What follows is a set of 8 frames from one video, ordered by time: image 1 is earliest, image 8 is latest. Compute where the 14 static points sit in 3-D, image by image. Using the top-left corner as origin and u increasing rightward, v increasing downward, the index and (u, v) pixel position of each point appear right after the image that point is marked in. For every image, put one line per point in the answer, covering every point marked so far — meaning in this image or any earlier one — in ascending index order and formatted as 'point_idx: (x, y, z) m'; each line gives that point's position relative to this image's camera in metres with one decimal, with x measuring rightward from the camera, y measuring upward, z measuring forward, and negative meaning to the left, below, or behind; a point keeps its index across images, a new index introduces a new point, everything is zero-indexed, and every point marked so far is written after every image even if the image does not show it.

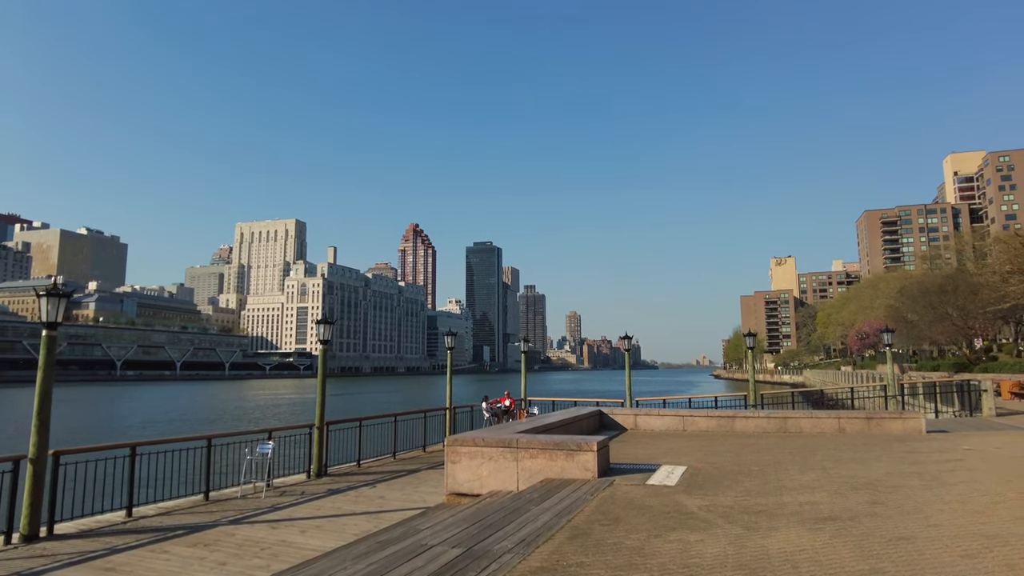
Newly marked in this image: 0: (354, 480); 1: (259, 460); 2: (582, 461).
0: (-4.2, -5.1, +16.8) m
1: (-6.1, -4.1, +15.2) m
2: (+1.4, -3.4, +12.2) m
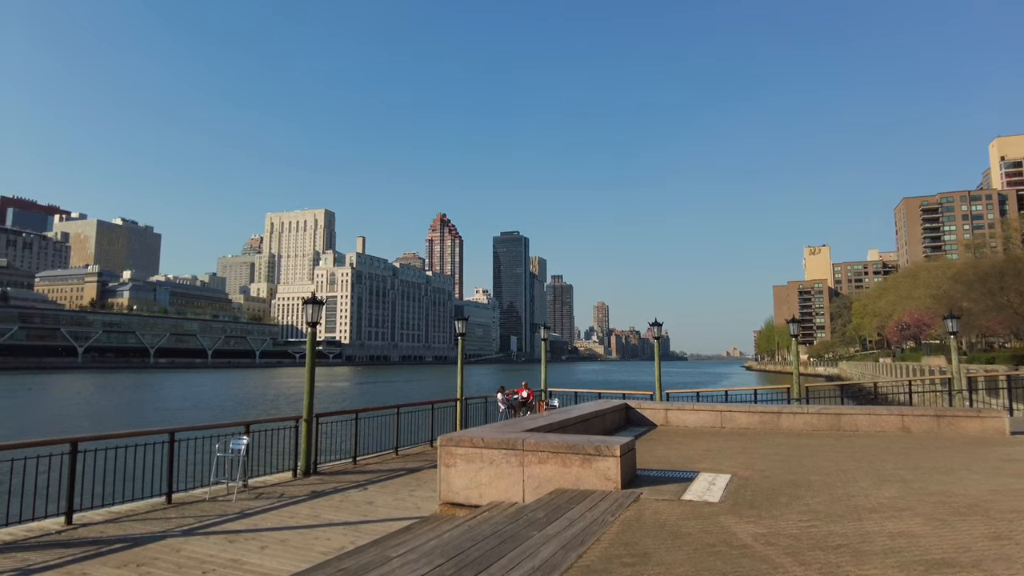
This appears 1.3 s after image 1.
0: (-3.9, -4.5, +14.8) m
1: (-5.9, -3.5, +13.3) m
2: (+1.4, -2.9, +10.0) m
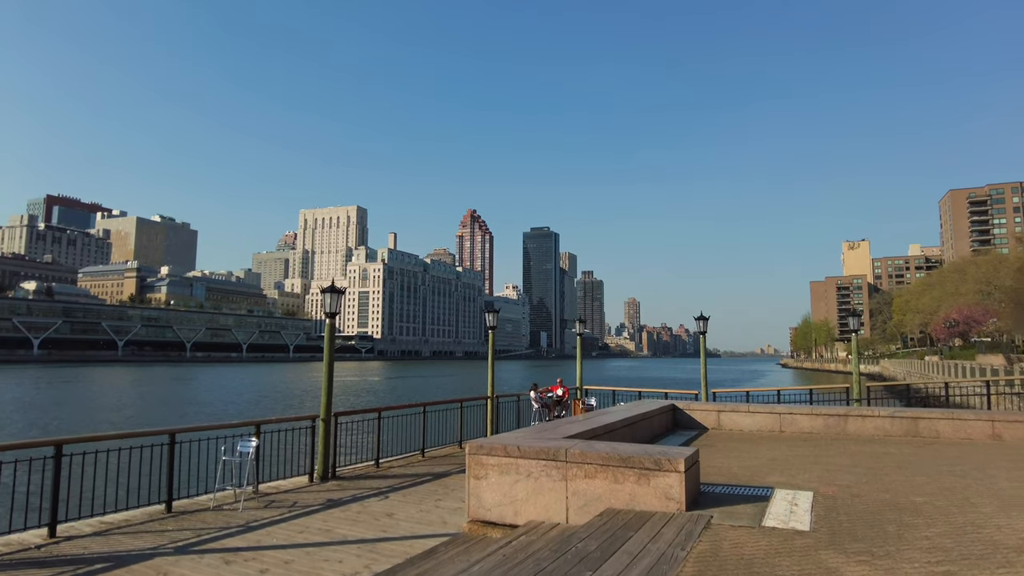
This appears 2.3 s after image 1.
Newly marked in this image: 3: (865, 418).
0: (-3.1, -4.3, +13.4) m
1: (-5.2, -3.3, +12.0) m
2: (+2.0, -2.6, +8.3) m
3: (+9.2, -3.4, +16.3) m
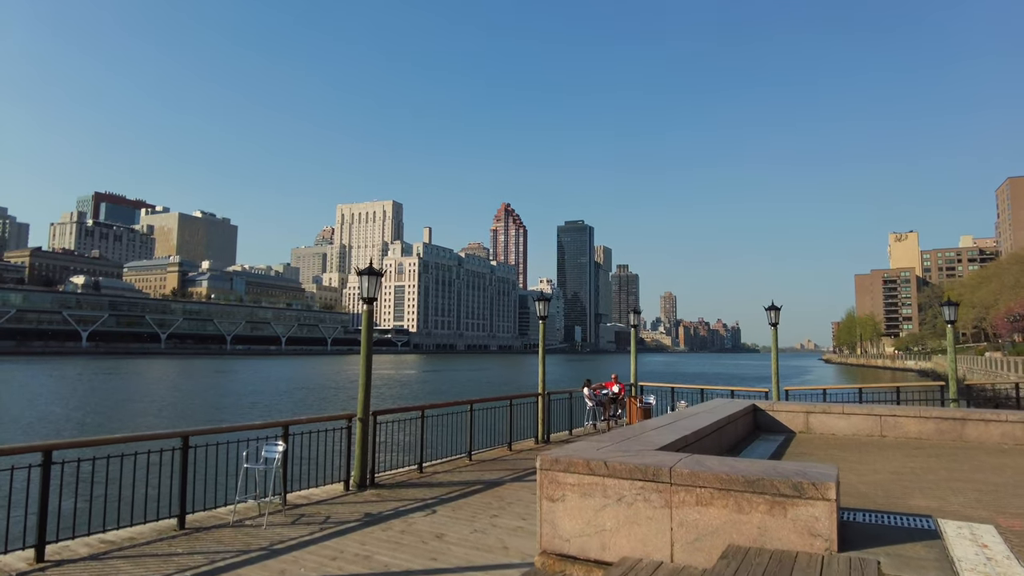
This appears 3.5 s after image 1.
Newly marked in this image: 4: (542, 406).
0: (-1.9, -3.9, +11.7) m
1: (-4.0, -2.9, +10.3) m
2: (+2.9, -2.3, +6.3) m
3: (+10.5, -3.0, +13.8) m
4: (+0.9, -3.5, +18.4) m
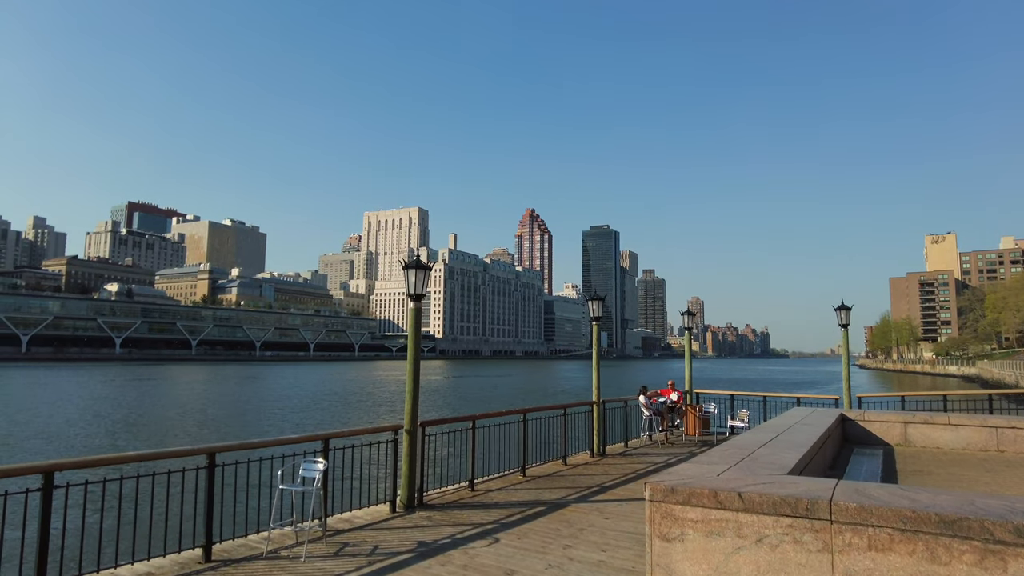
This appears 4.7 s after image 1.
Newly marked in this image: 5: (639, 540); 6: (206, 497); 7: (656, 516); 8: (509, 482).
0: (-0.8, -3.8, +10.2) m
1: (-3.0, -2.8, +8.9) m
2: (+3.9, -2.1, +4.6) m
3: (+11.7, -2.8, +11.8) m
4: (+2.3, -3.4, +16.8) m
5: (+2.0, -3.9, +9.7) m
6: (-3.9, -2.7, +8.0) m
7: (+1.4, -2.2, +5.9) m
8: (-0.1, -4.0, +13.0) m
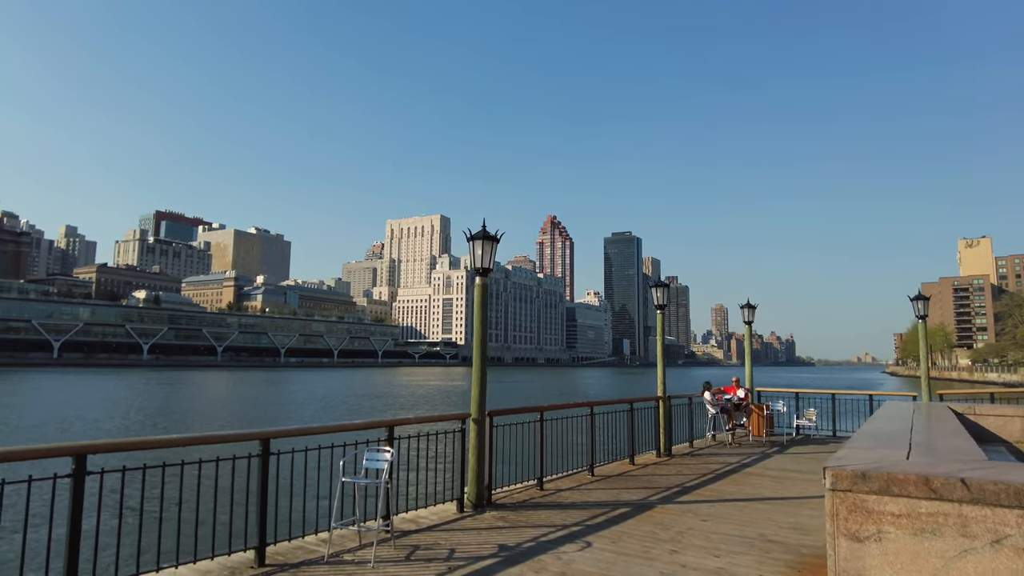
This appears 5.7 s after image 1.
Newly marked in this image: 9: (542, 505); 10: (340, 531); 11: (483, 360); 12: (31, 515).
0: (+0.4, -3.3, +8.9) m
1: (-1.8, -2.3, +7.7) m
2: (+4.9, -1.6, +3.2) m
3: (+13.0, -2.3, +10.2) m
4: (+3.7, -3.0, +15.4) m
5: (+3.2, -3.4, +8.3) m
6: (-2.8, -2.2, +6.9) m
7: (+2.4, -1.7, +4.6) m
8: (+1.3, -3.6, +11.7) m
9: (+0.5, -3.5, +10.0) m
10: (-2.2, -2.9, +7.6) m
11: (-0.5, -1.2, +9.9) m
12: (-14.8, -7.0, +19.3) m
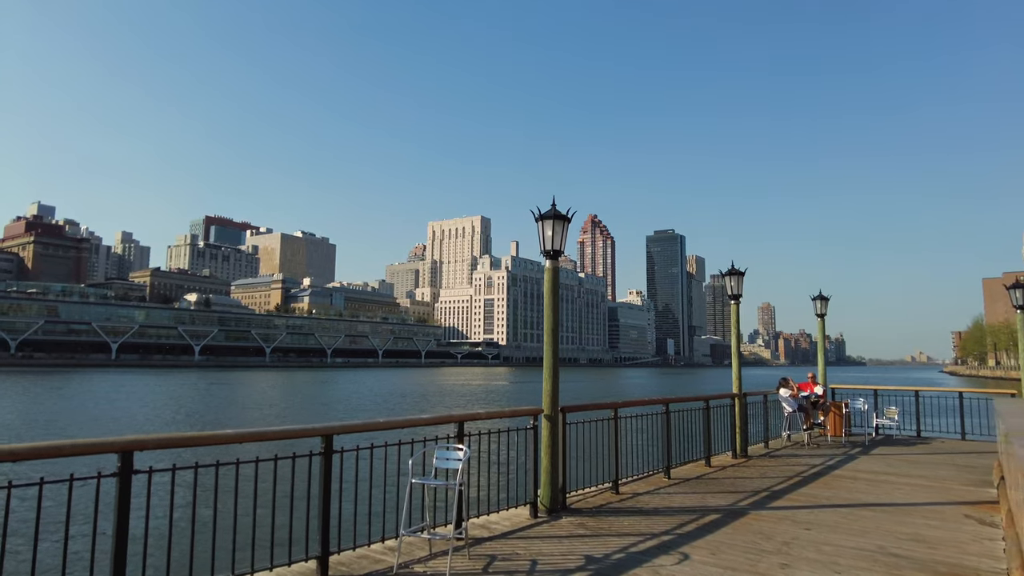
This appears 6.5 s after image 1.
0: (+1.5, -3.1, +7.9) m
1: (-0.8, -2.1, +6.9) m
2: (+5.5, -1.3, +2.0) m
3: (+14.1, -2.0, +8.4) m
4: (+5.2, -2.7, +14.3) m
5: (+4.2, -3.1, +7.2) m
6: (-1.9, -2.0, +6.1) m
7: (+3.2, -1.4, +3.5) m
8: (+2.5, -3.4, +10.7) m
9: (+1.6, -3.2, +9.1) m
10: (-1.2, -2.7, +6.8) m
11: (+0.6, -0.9, +9.0) m
12: (-13.1, -6.9, +19.3) m
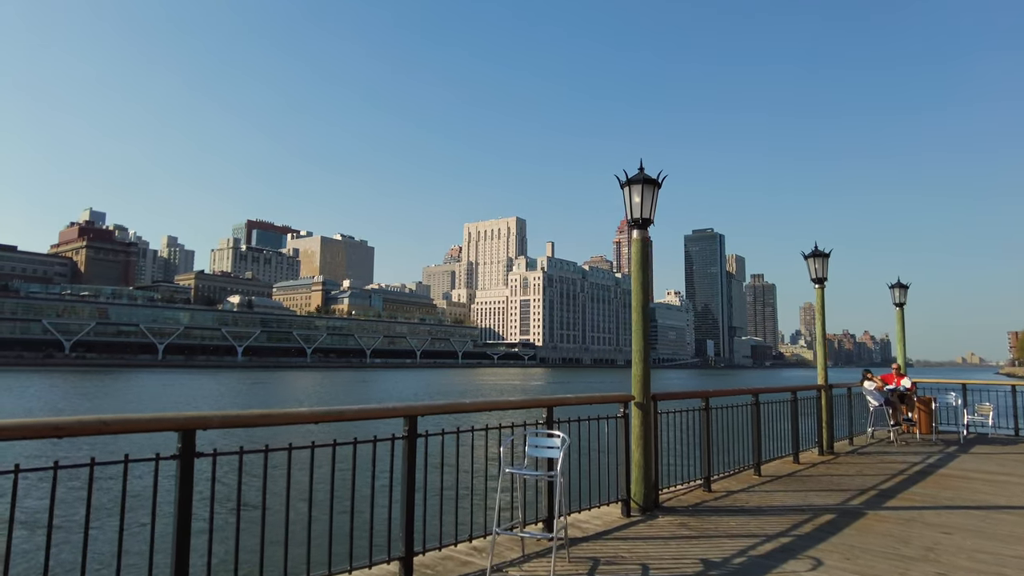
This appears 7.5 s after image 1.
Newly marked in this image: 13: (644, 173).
0: (+2.5, -2.7, +6.9) m
1: (+0.2, -1.8, +6.0) m
2: (+6.2, -0.9, +0.8) m
3: (+15.1, -1.5, +6.7) m
4: (+6.6, -2.4, +13.1) m
5: (+5.2, -2.7, +6.1) m
6: (-0.9, -1.7, +5.3) m
7: (+4.0, -1.0, +2.4) m
8: (+3.7, -3.0, +9.7) m
9: (+2.7, -2.9, +8.1) m
10: (-0.2, -2.4, +6.0) m
11: (+1.7, -0.6, +8.1) m
12: (-11.3, -6.7, +19.1) m
13: (+1.8, +1.5, +8.5) m
